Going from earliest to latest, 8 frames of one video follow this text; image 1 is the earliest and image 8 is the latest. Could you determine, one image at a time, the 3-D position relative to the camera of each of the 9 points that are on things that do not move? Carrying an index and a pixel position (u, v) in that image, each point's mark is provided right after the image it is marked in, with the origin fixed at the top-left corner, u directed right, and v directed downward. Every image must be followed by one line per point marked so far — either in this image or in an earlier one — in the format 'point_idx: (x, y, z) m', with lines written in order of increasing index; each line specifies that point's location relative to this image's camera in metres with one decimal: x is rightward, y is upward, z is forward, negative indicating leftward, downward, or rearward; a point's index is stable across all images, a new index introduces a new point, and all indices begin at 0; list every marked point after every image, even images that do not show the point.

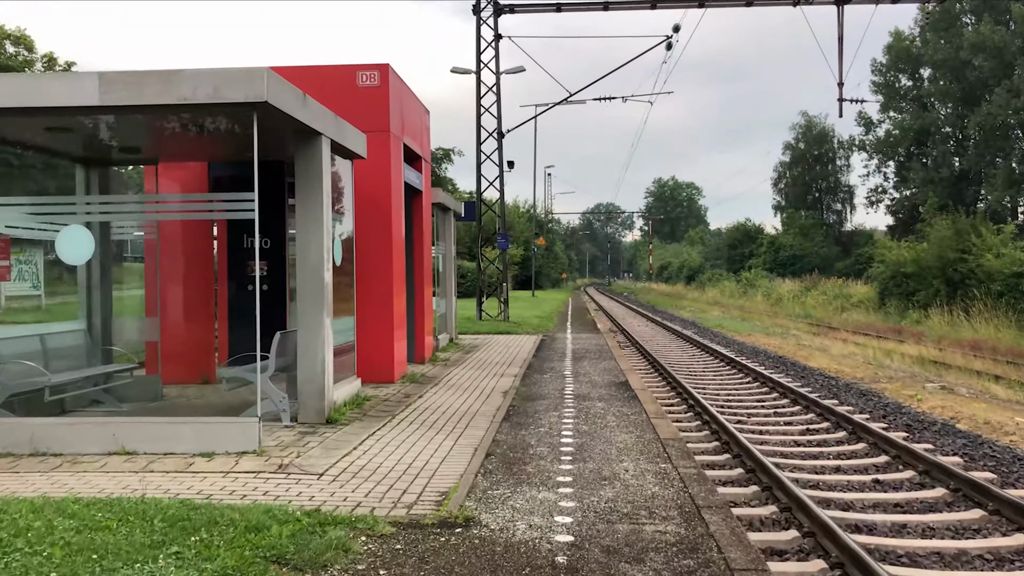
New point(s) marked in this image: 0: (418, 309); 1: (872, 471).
0: (-1.4, -0.3, +12.2) m
1: (+3.3, -1.7, +7.8) m
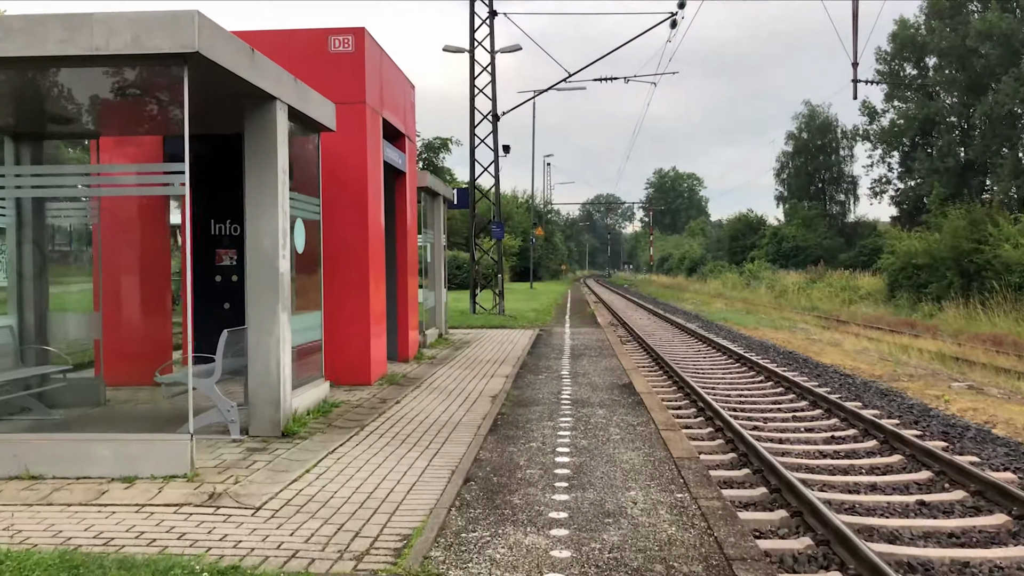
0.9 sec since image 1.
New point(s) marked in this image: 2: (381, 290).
0: (-1.5, -0.2, +11.2) m
1: (+3.2, -1.6, +6.8) m
2: (-1.5, 0.0, +9.7) m
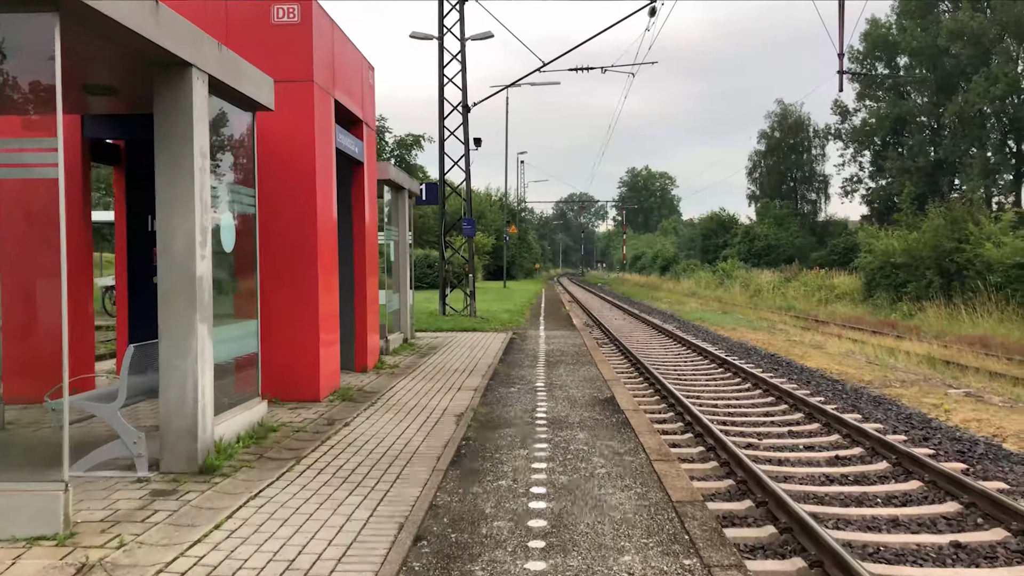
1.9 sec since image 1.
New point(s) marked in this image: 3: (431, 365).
0: (-1.9, -0.3, +10.1) m
1: (+3.0, -1.7, +5.9) m
2: (-1.8, -0.1, +8.6) m
3: (-1.1, -1.0, +11.0) m
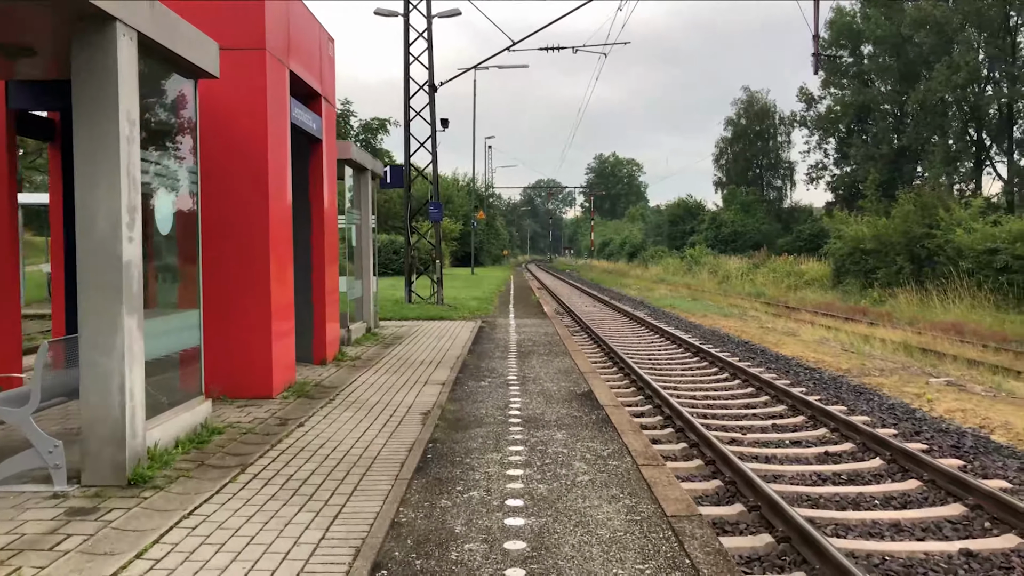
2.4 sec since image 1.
0: (-2.2, -0.1, +9.4) m
1: (+2.8, -1.6, +5.5) m
2: (-2.1, 0.0, +8.0) m
3: (-1.4, -0.8, +10.4) m
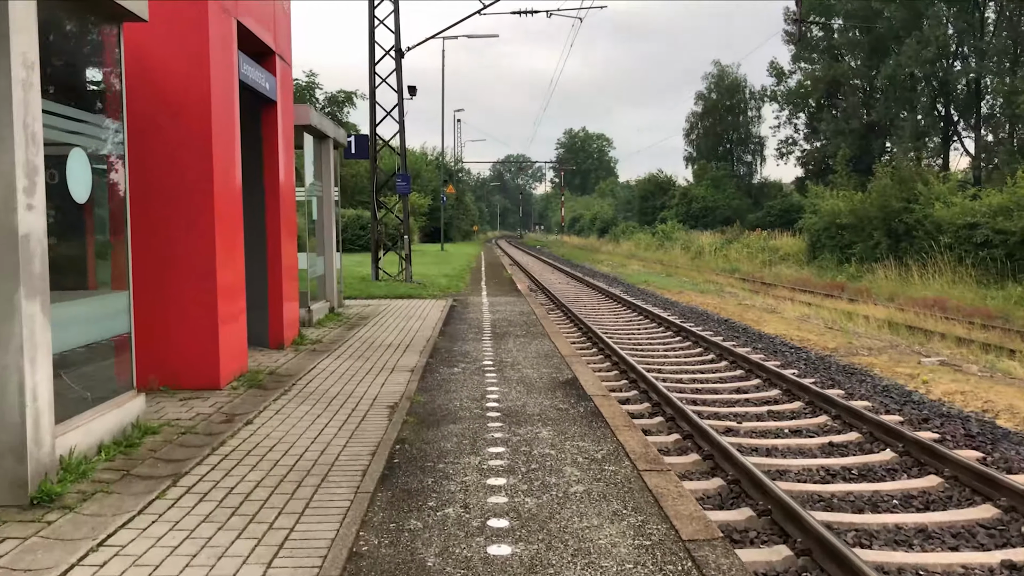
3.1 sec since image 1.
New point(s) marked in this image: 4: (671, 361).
0: (-2.4, +0.1, +8.6) m
1: (+2.7, -1.4, +4.9) m
2: (-2.3, +0.2, +7.2) m
3: (-1.7, -0.6, +9.6) m
4: (+2.1, -1.0, +11.0) m
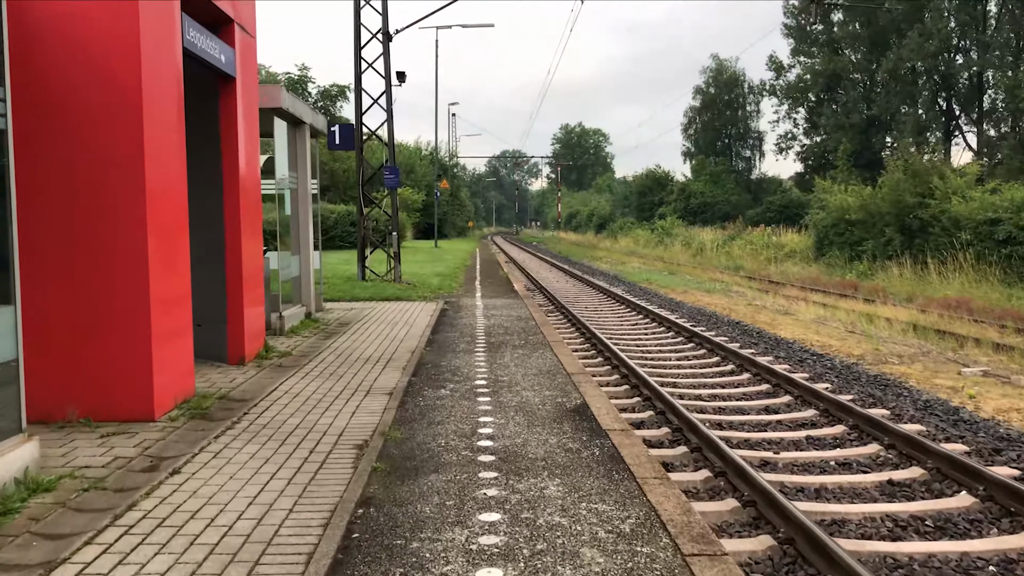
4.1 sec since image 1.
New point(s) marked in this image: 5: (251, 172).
0: (-2.5, +0.1, +7.5) m
1: (+2.7, -1.5, +3.7) m
2: (-2.3, +0.2, +6.0) m
3: (-1.7, -0.6, +8.5) m
4: (+2.0, -1.0, +9.9) m
5: (-2.4, +1.1, +7.8) m
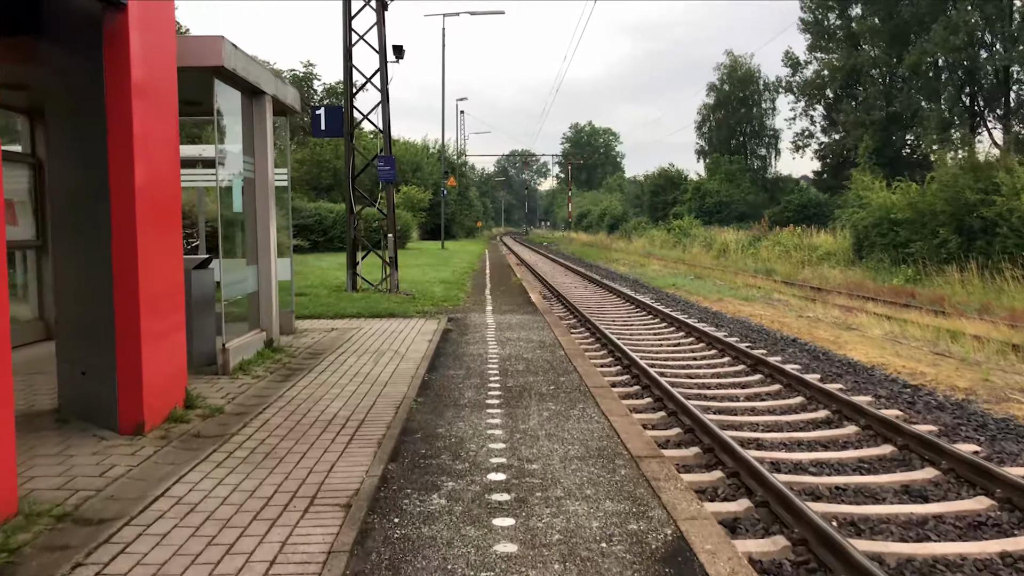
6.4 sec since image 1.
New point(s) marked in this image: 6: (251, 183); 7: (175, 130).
0: (-2.3, -0.1, +5.0) m
1: (+2.8, -1.7, +1.2) m
2: (-2.2, 0.0, +3.5) m
3: (-1.6, -0.8, +6.0) m
4: (+2.2, -1.2, +7.4) m
5: (-2.2, +0.9, +5.3) m
6: (-2.5, +1.0, +8.3) m
7: (-2.2, +1.2, +5.4) m
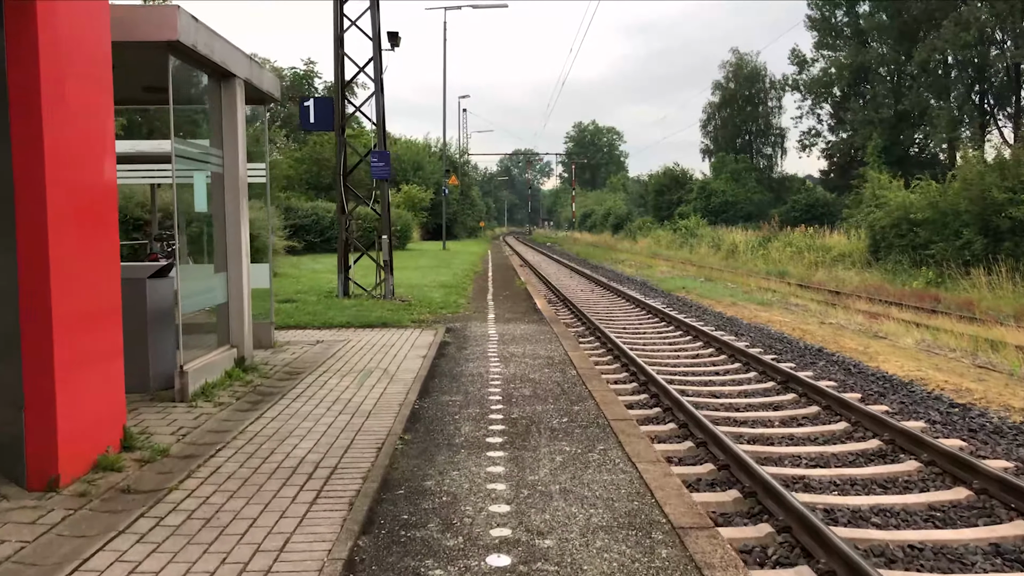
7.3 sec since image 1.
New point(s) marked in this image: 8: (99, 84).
0: (-2.3, -0.2, +4.0) m
1: (+2.8, -1.8, +0.2) m
2: (-2.1, -0.1, +2.5) m
3: (-1.5, -0.9, +5.0) m
4: (+2.3, -1.3, +6.4) m
5: (-2.2, +0.8, +4.3) m
6: (-2.5, +0.9, +7.3) m
7: (-2.2, +1.1, +4.4) m
8: (-2.2, +1.2, +4.4) m
